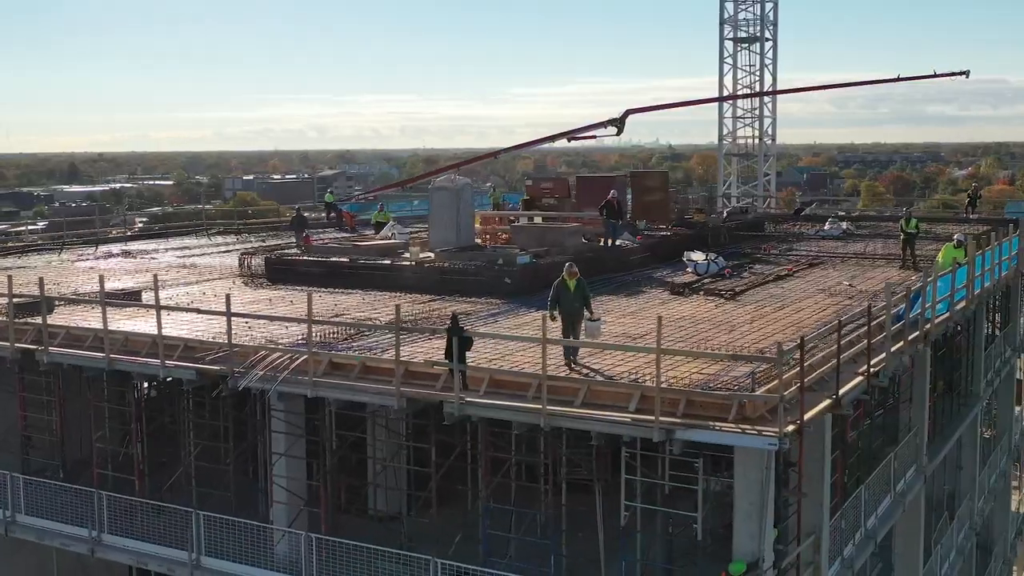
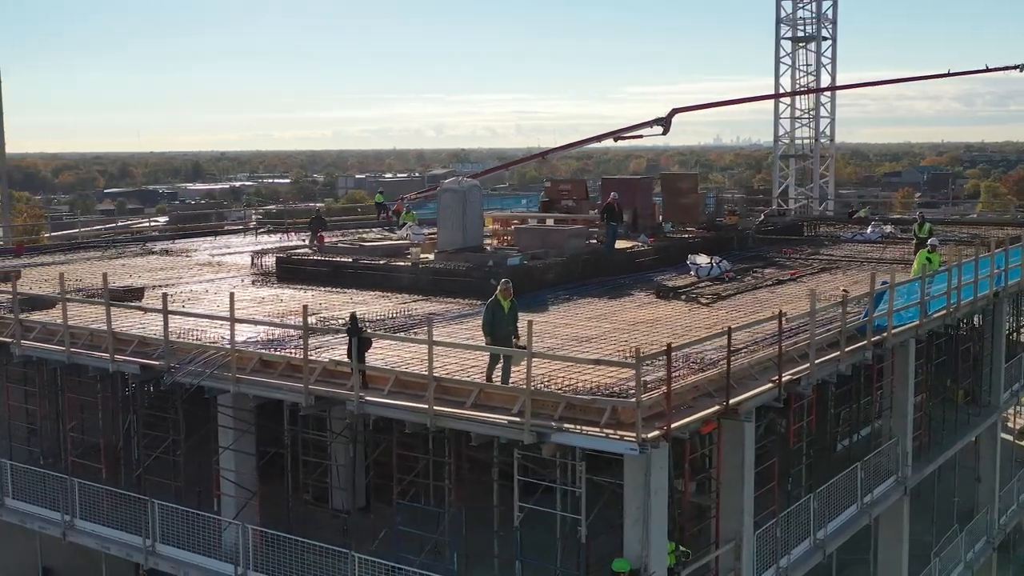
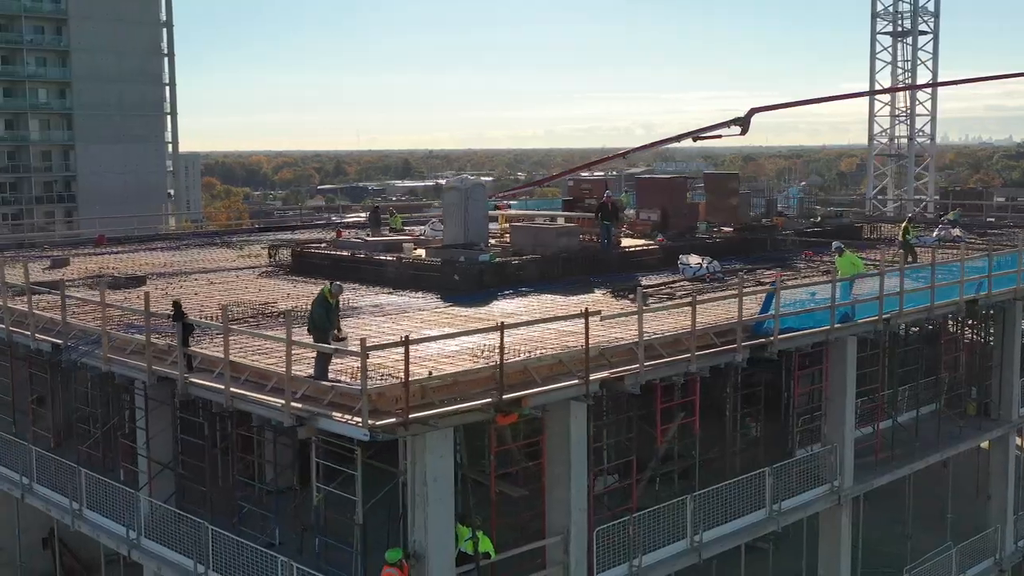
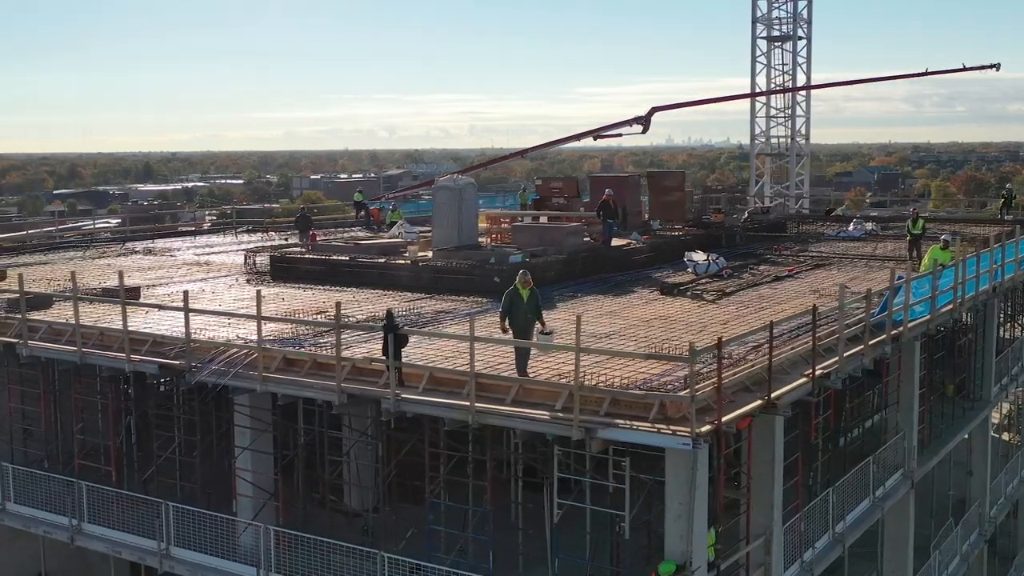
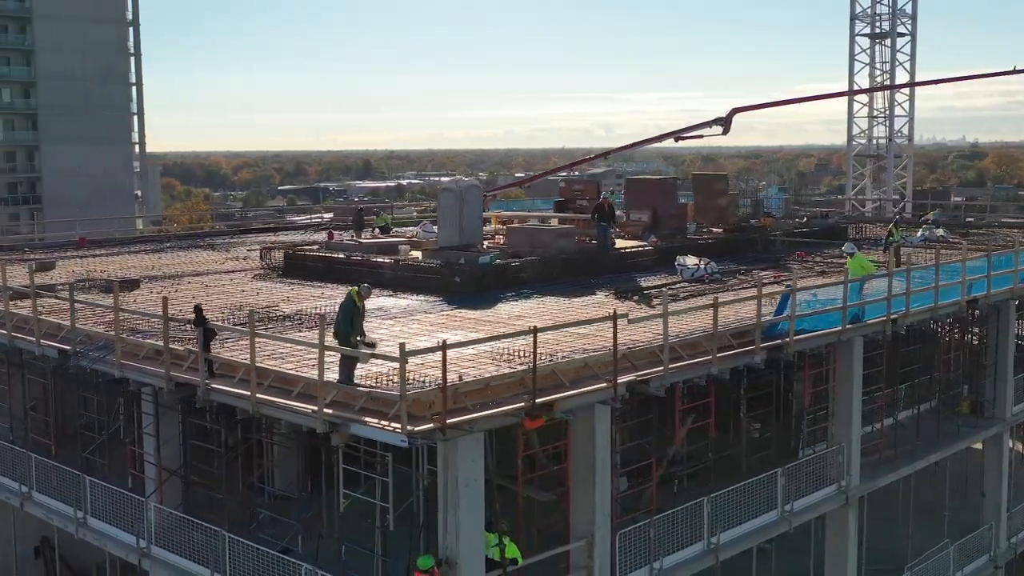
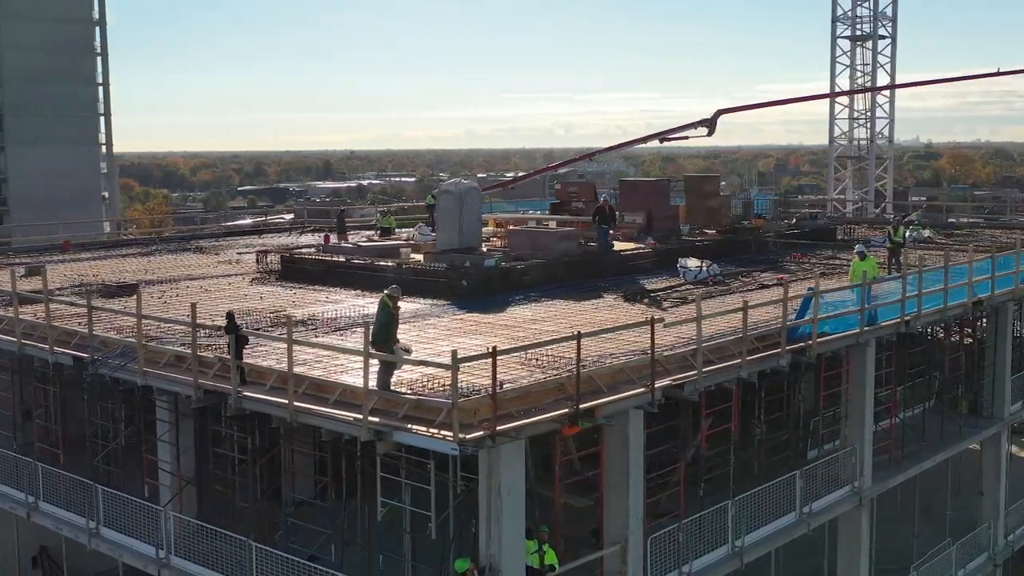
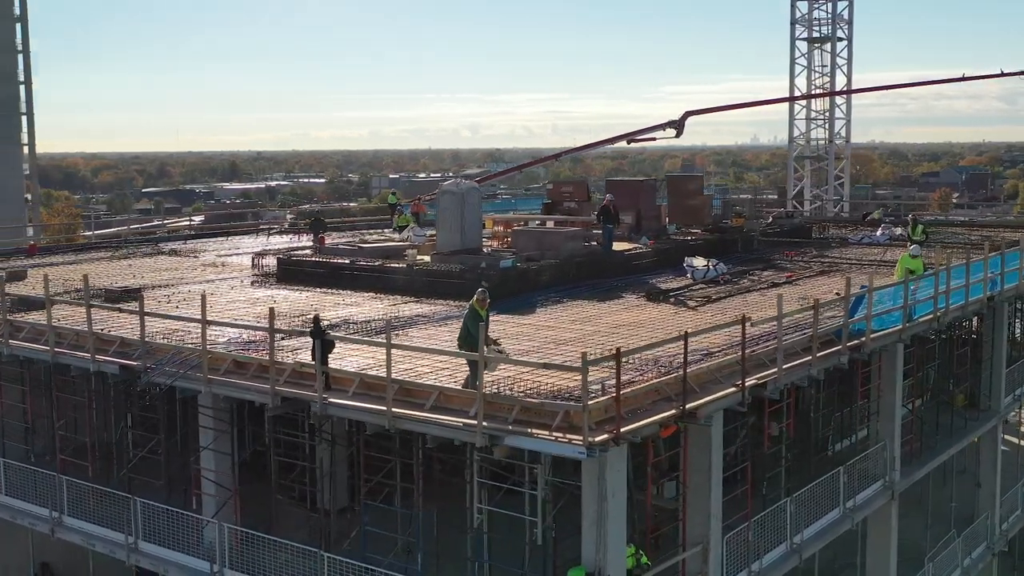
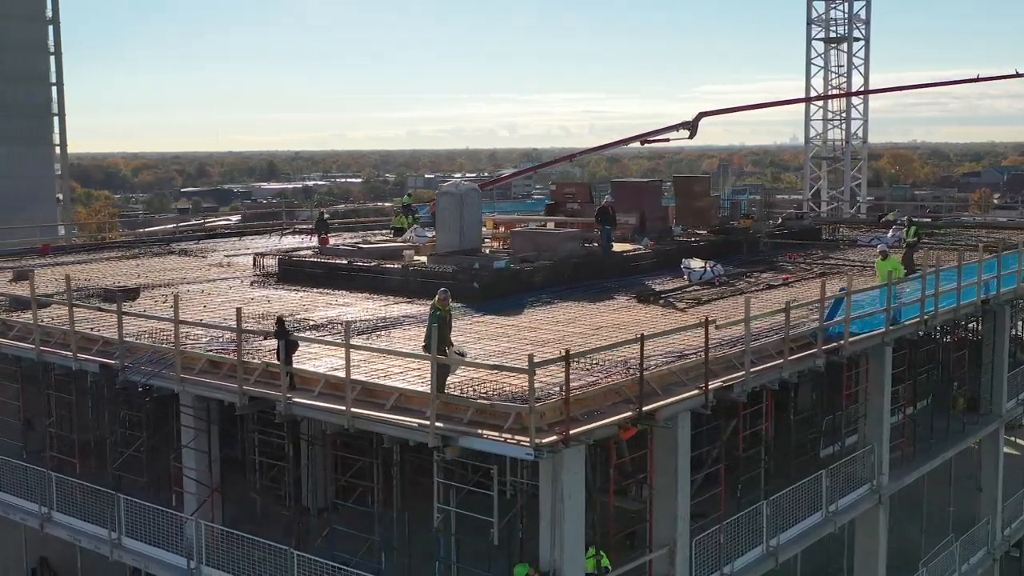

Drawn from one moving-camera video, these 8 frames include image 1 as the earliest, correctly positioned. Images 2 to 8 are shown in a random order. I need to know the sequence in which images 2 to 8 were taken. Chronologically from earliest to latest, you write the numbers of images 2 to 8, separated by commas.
4, 2, 7, 8, 6, 5, 3
